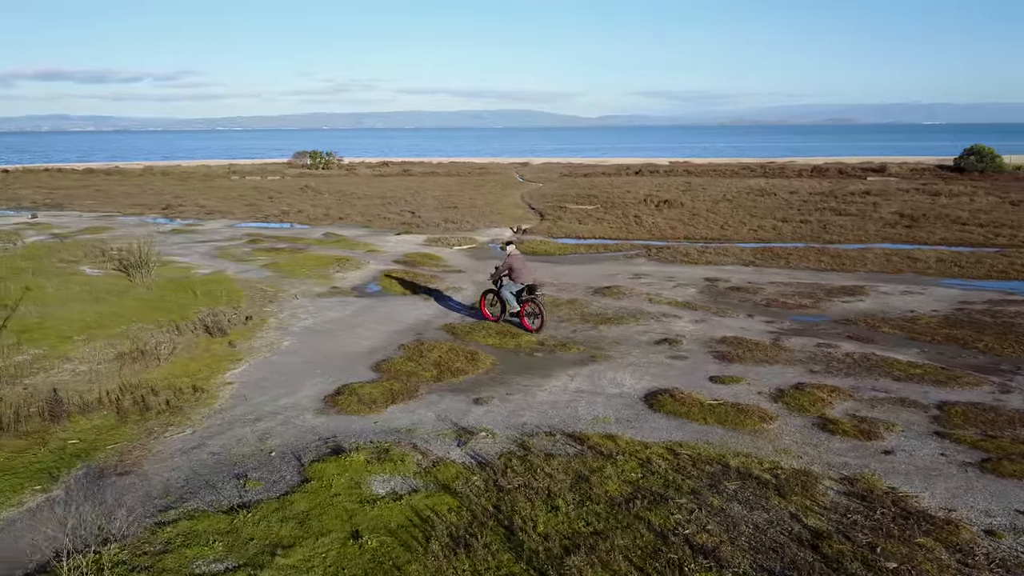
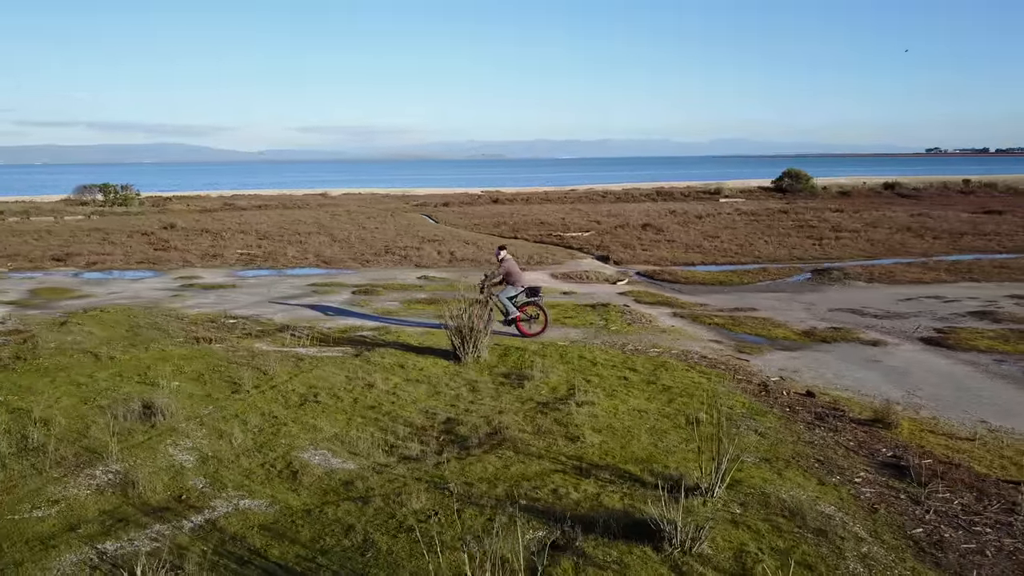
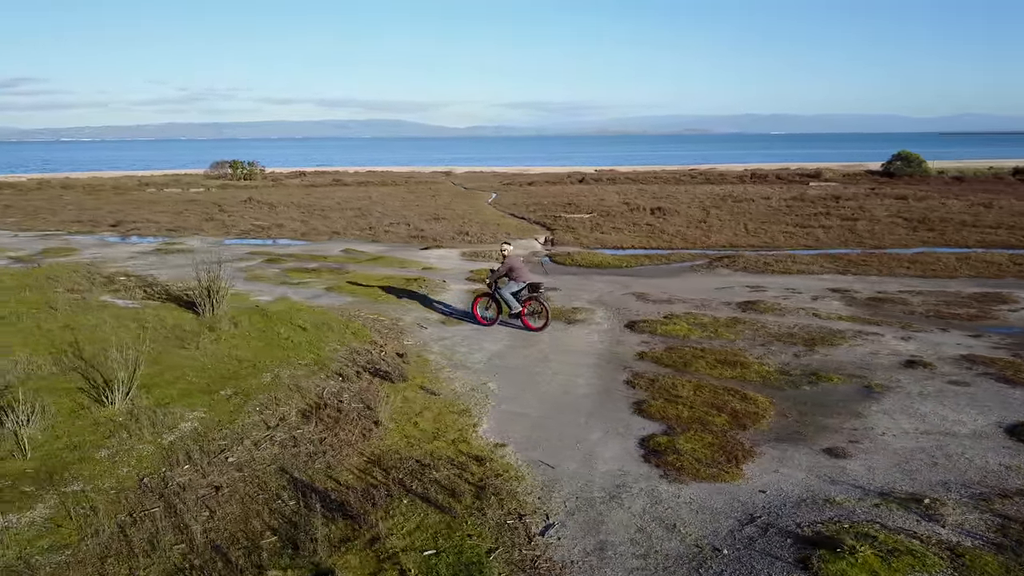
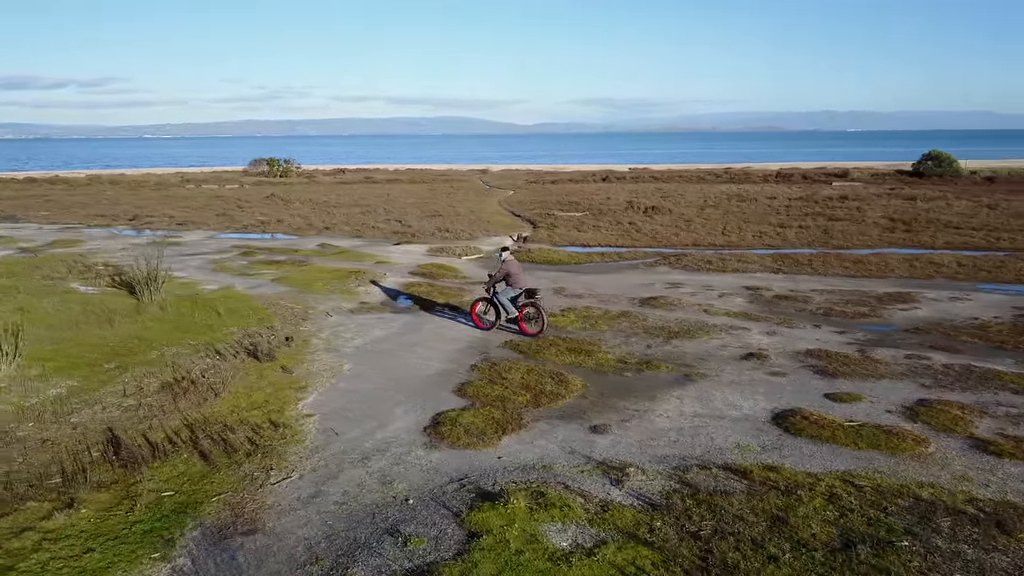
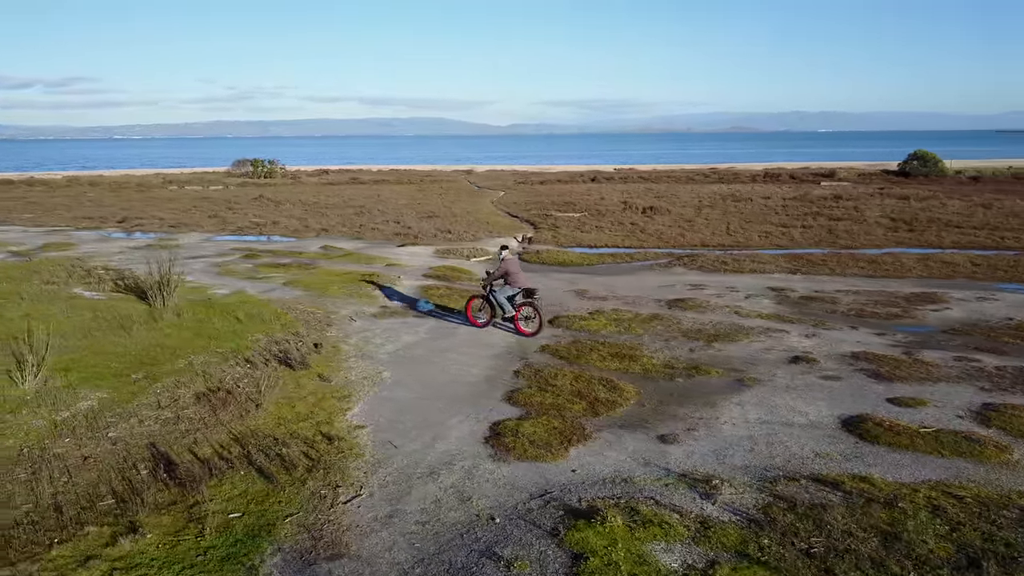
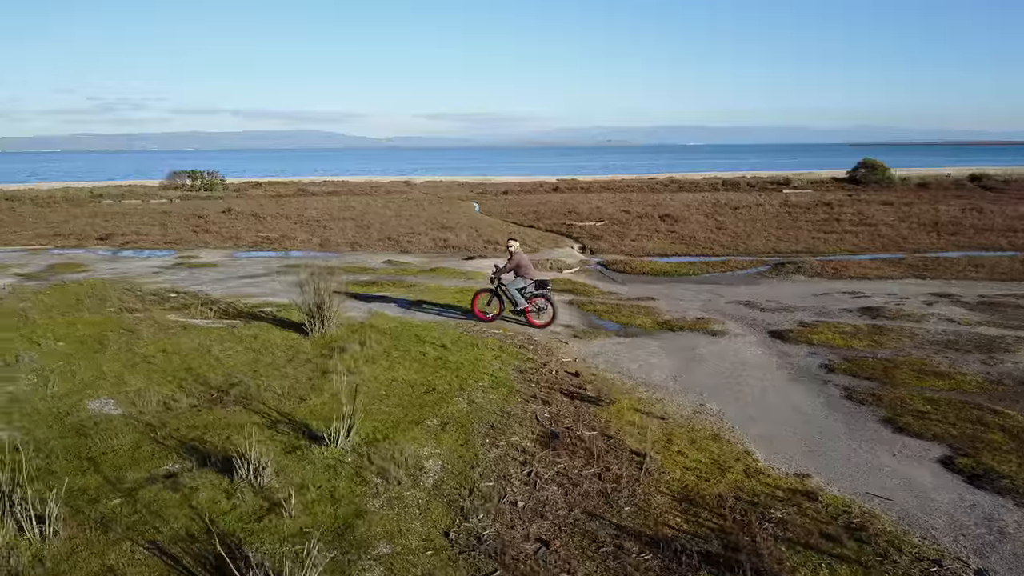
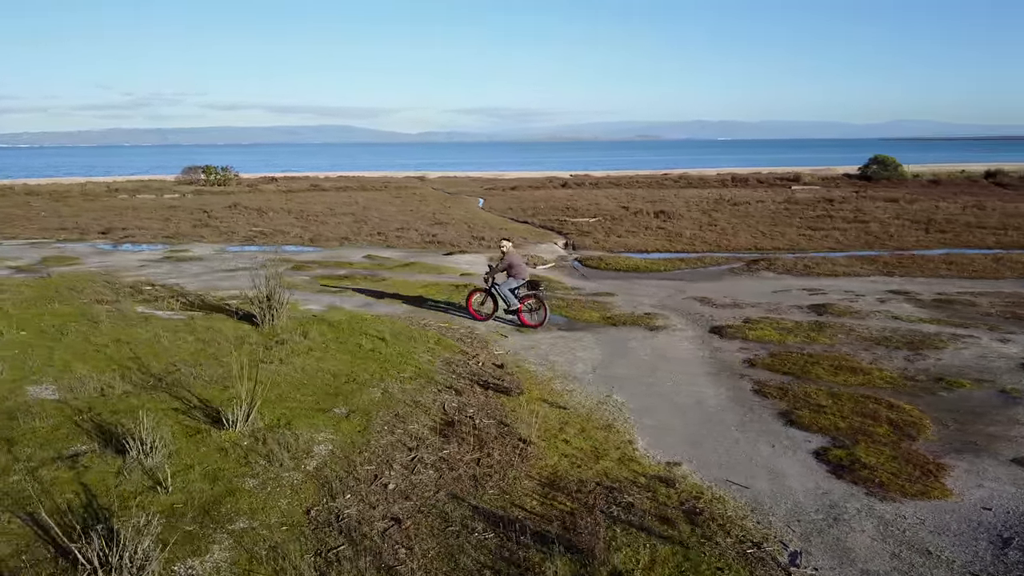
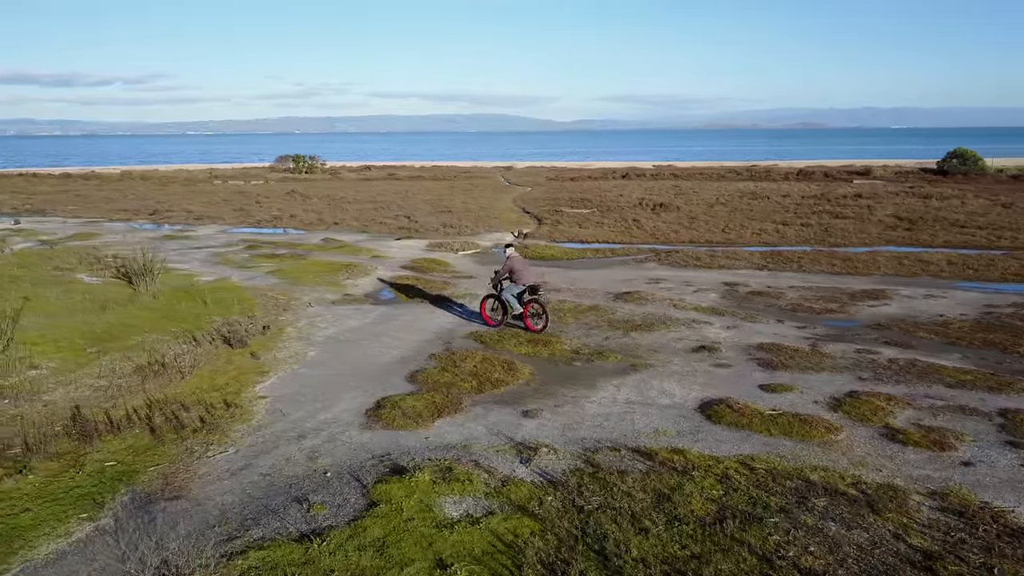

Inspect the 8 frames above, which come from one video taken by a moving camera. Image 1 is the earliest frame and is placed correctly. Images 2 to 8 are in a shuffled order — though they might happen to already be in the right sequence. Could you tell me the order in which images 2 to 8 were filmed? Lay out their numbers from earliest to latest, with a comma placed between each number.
8, 4, 5, 3, 7, 6, 2
